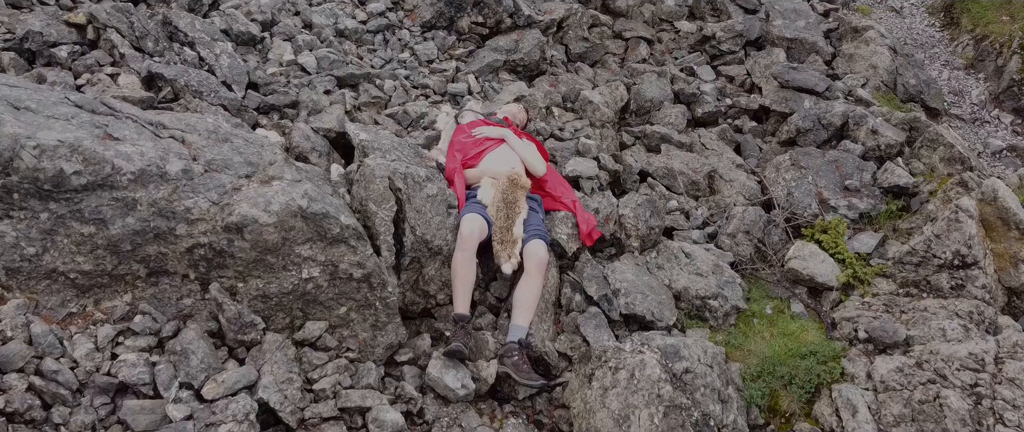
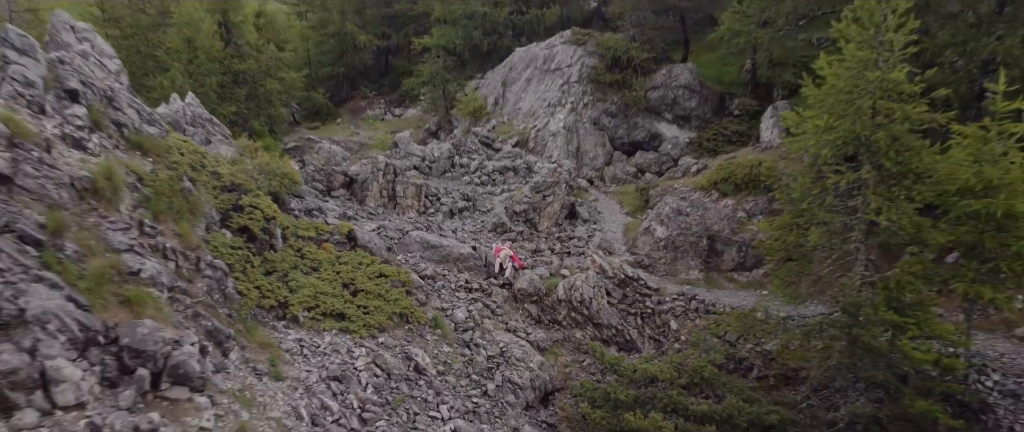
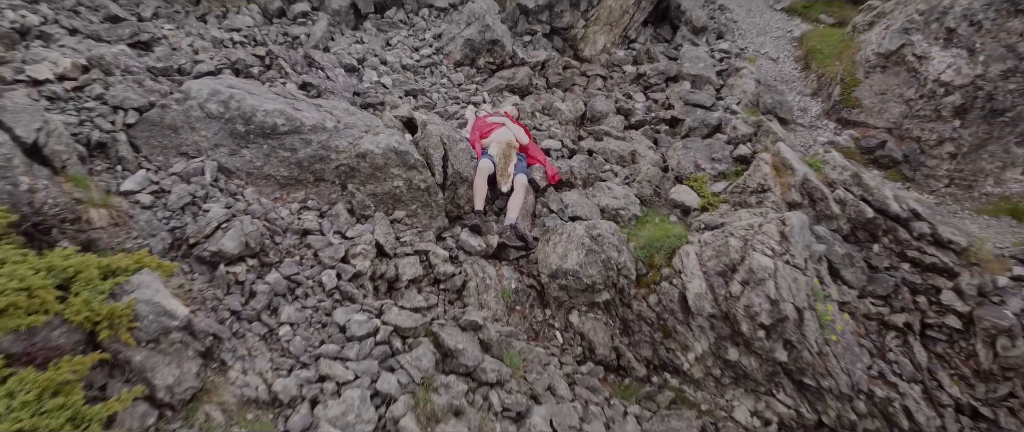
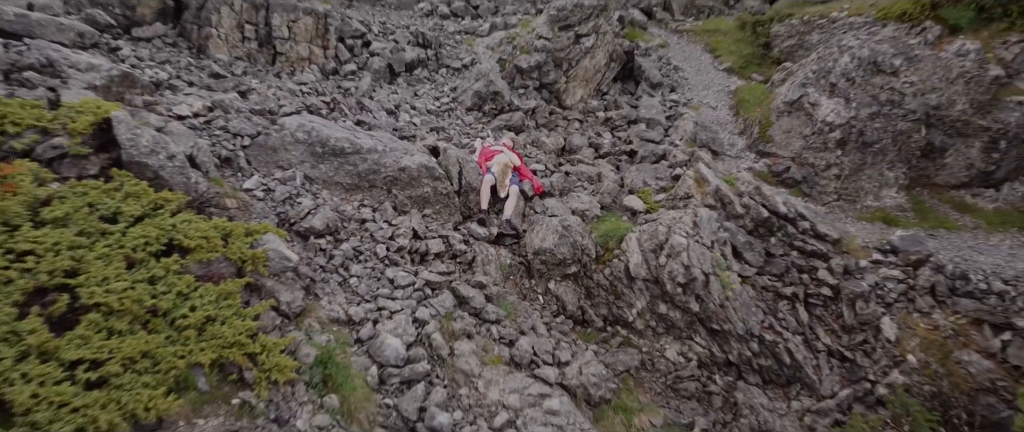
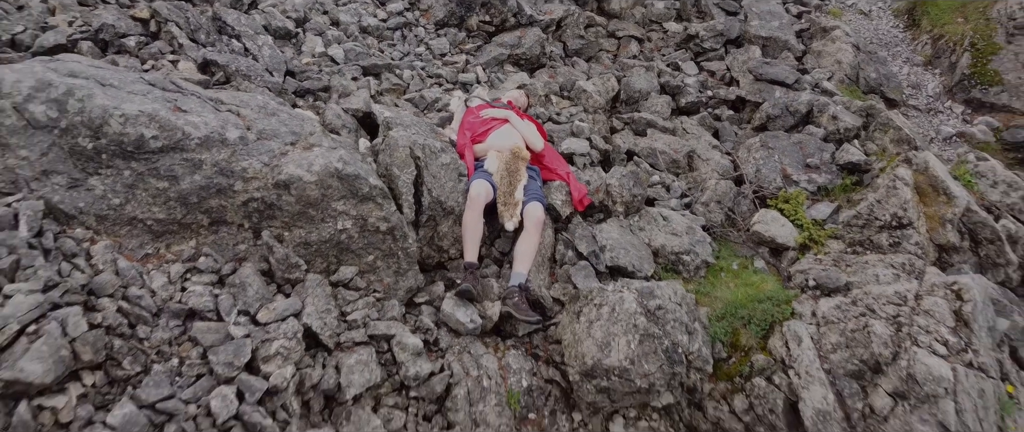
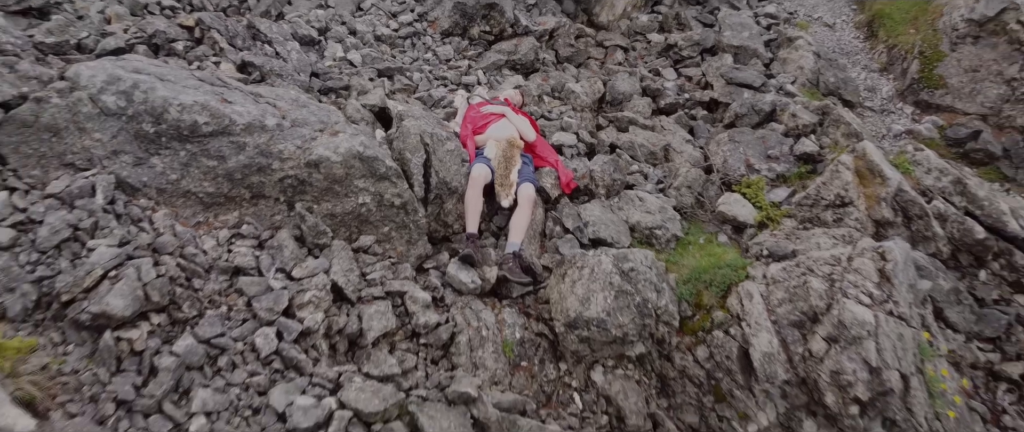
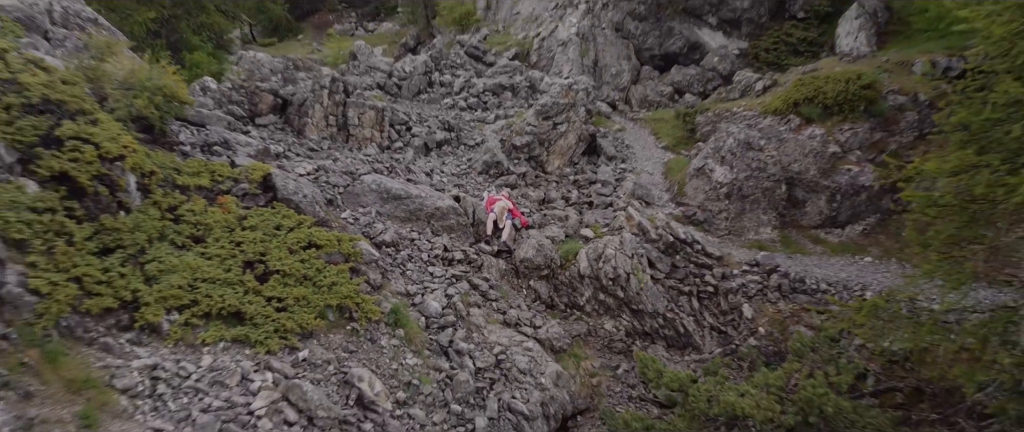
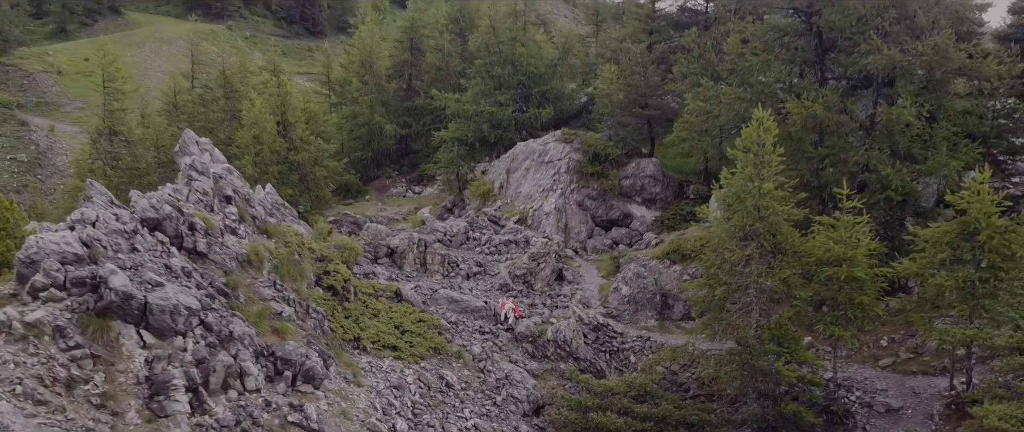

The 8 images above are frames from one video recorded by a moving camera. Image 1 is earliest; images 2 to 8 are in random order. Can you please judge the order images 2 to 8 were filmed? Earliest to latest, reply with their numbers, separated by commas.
5, 6, 3, 4, 7, 2, 8
